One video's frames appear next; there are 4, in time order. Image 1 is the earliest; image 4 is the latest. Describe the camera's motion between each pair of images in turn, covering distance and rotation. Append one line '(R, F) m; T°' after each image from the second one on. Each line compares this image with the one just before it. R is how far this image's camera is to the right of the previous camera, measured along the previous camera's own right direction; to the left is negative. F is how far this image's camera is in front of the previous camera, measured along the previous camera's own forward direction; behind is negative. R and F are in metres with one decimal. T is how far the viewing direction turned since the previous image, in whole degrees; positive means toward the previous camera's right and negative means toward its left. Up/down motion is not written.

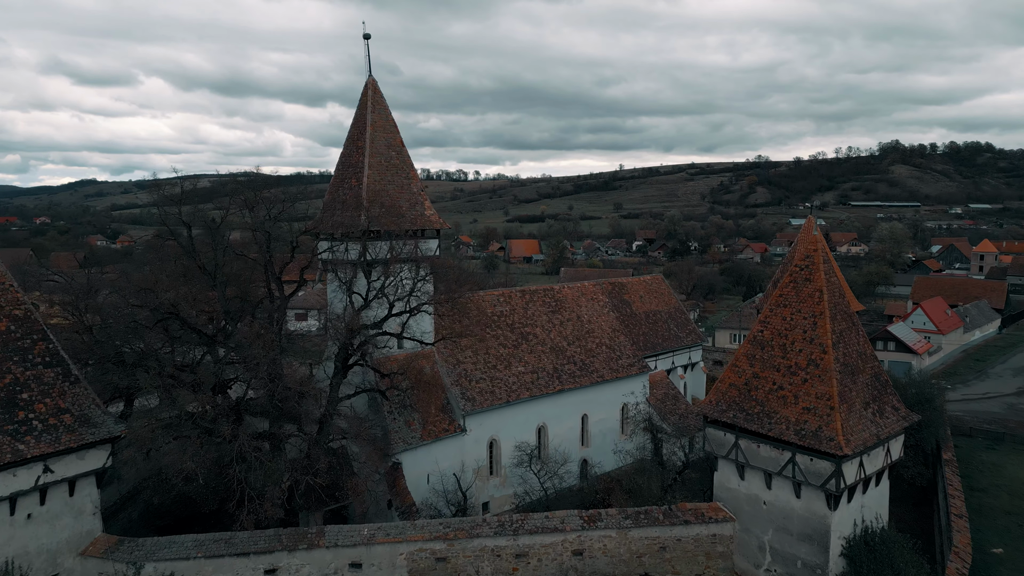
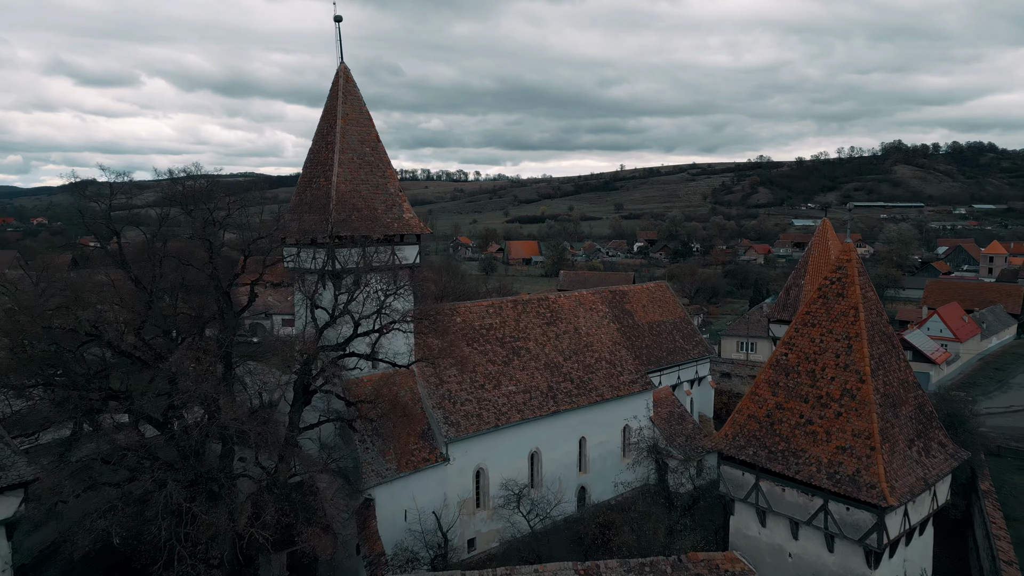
(+0.3, +2.3) m; 0°
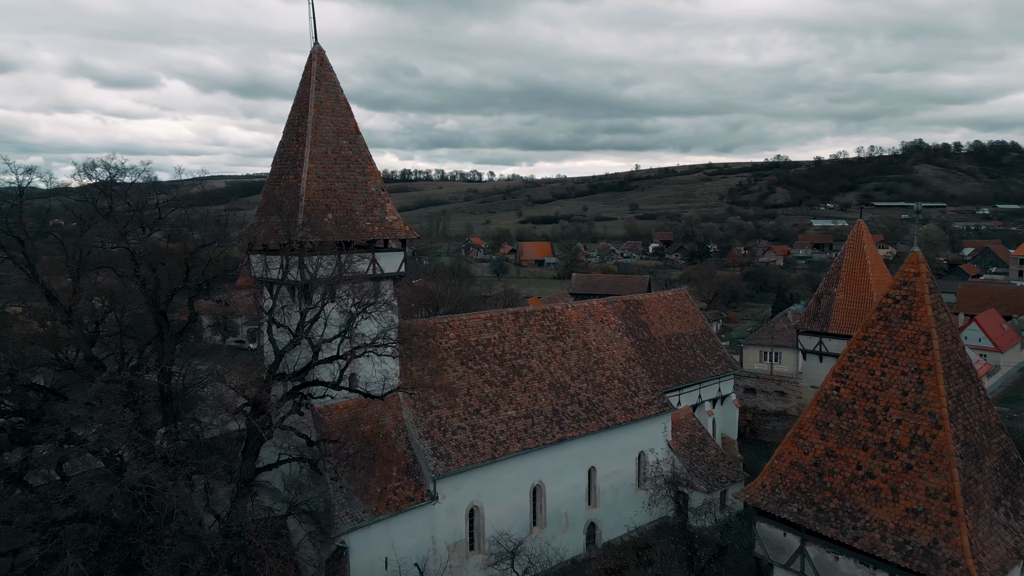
(+0.4, +2.5) m; -1°
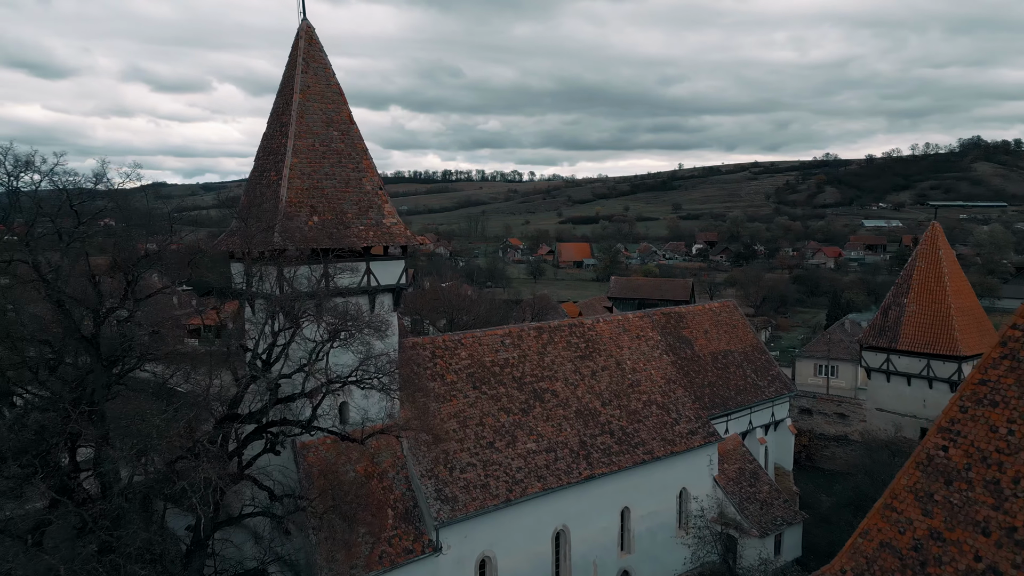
(+0.5, +2.5) m; -3°
